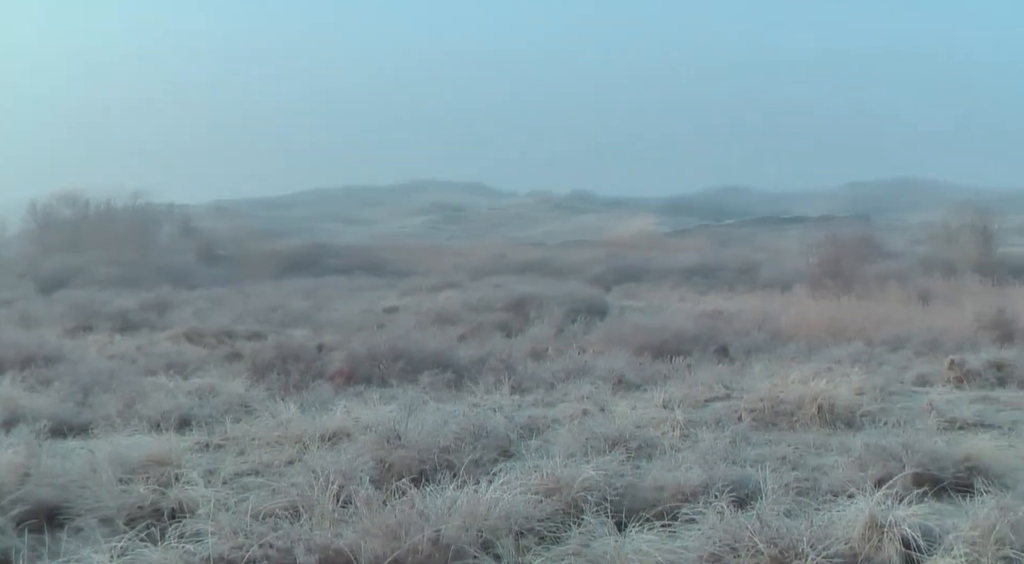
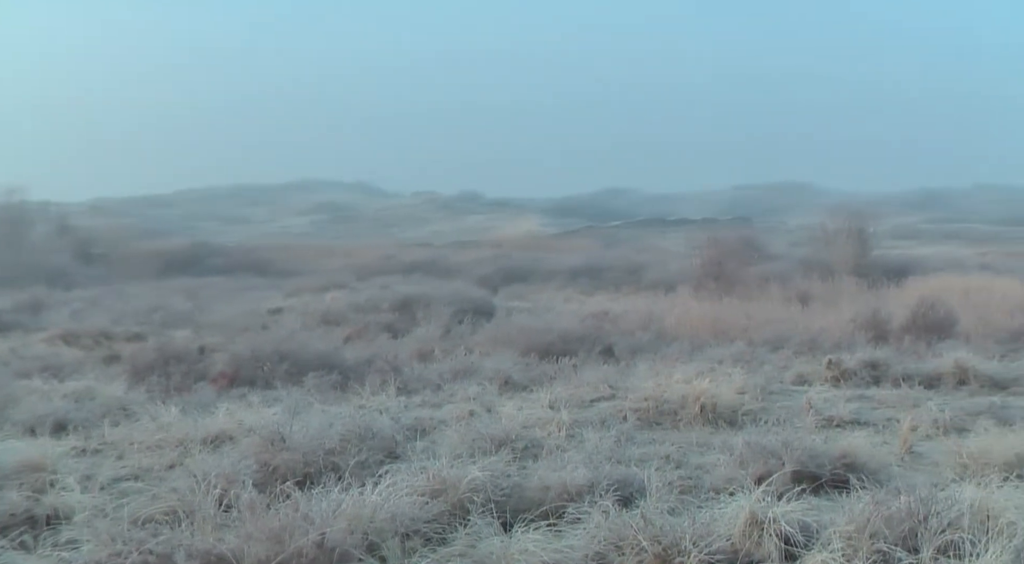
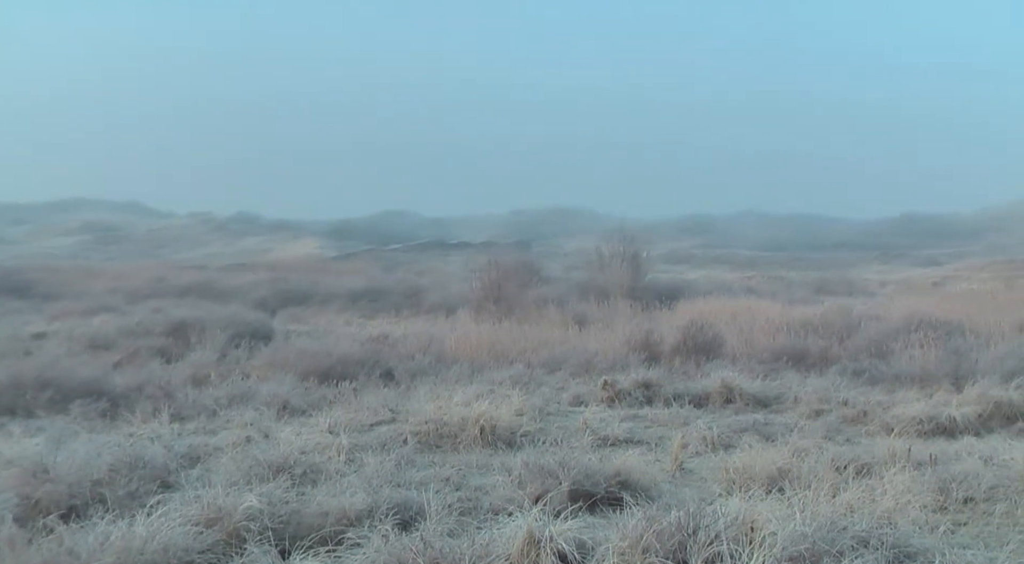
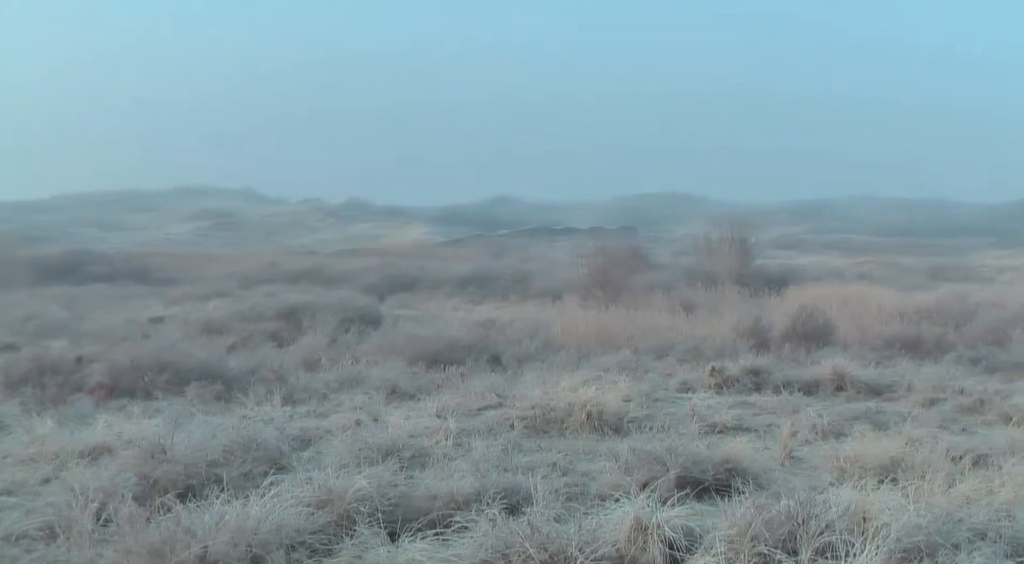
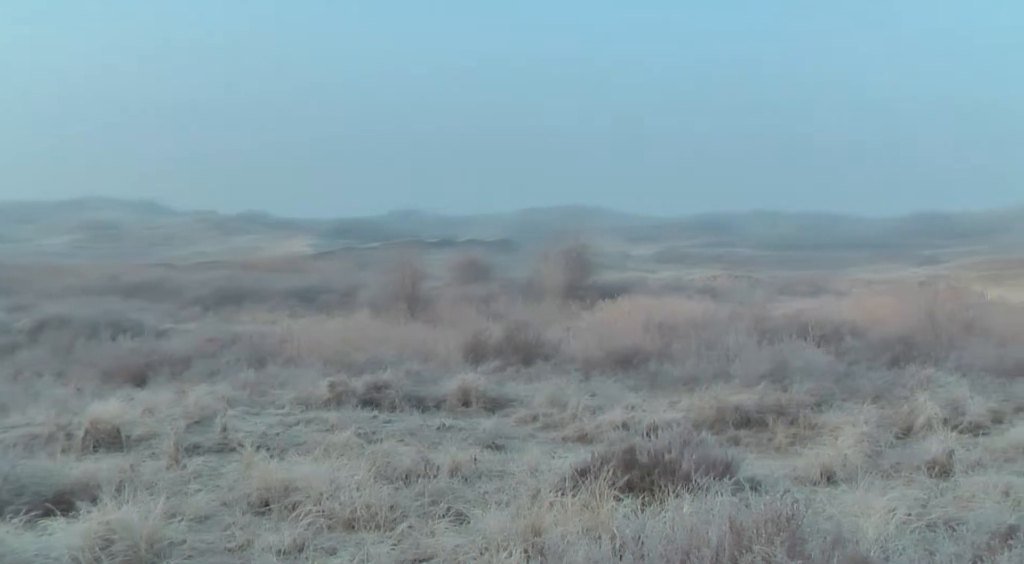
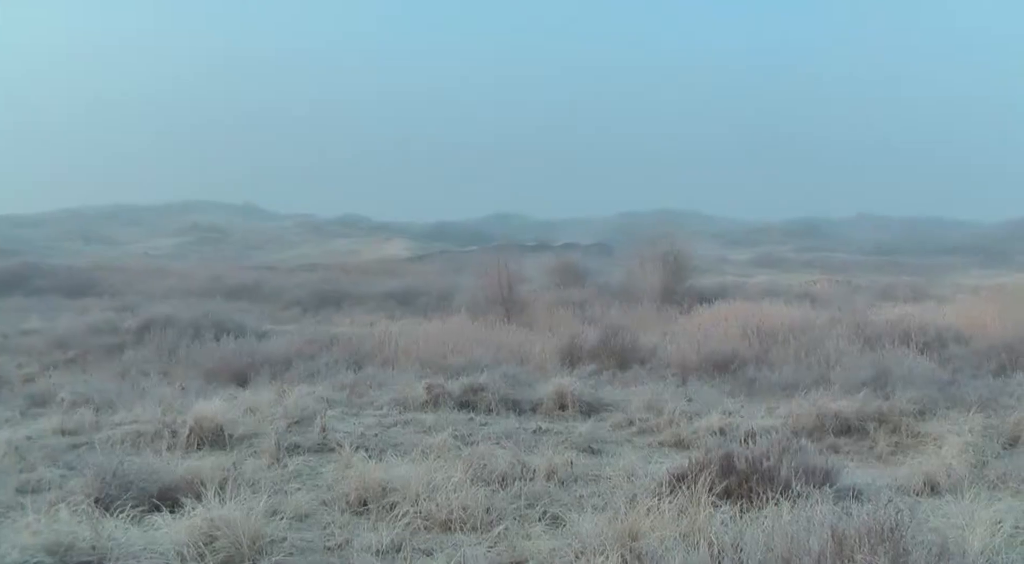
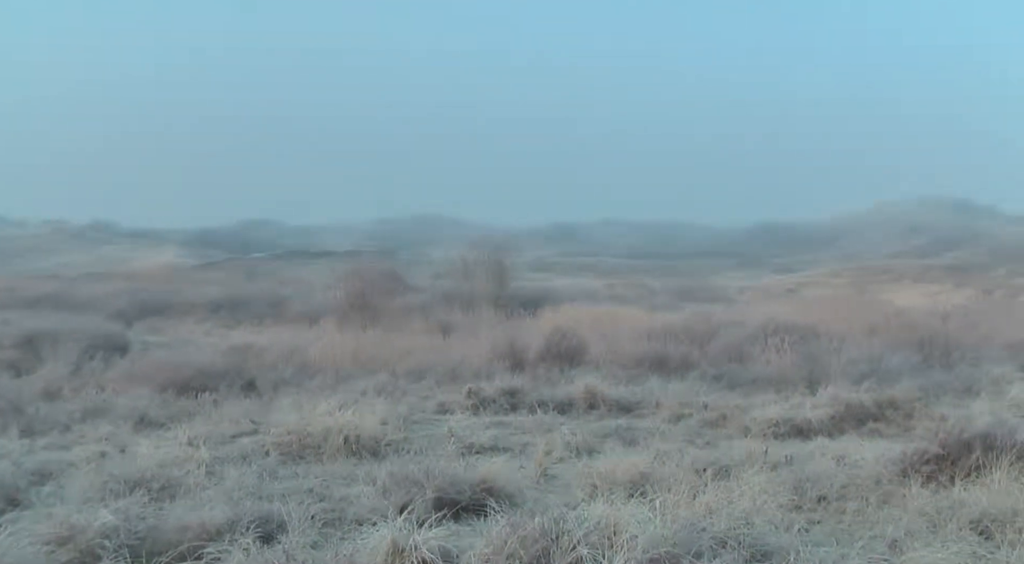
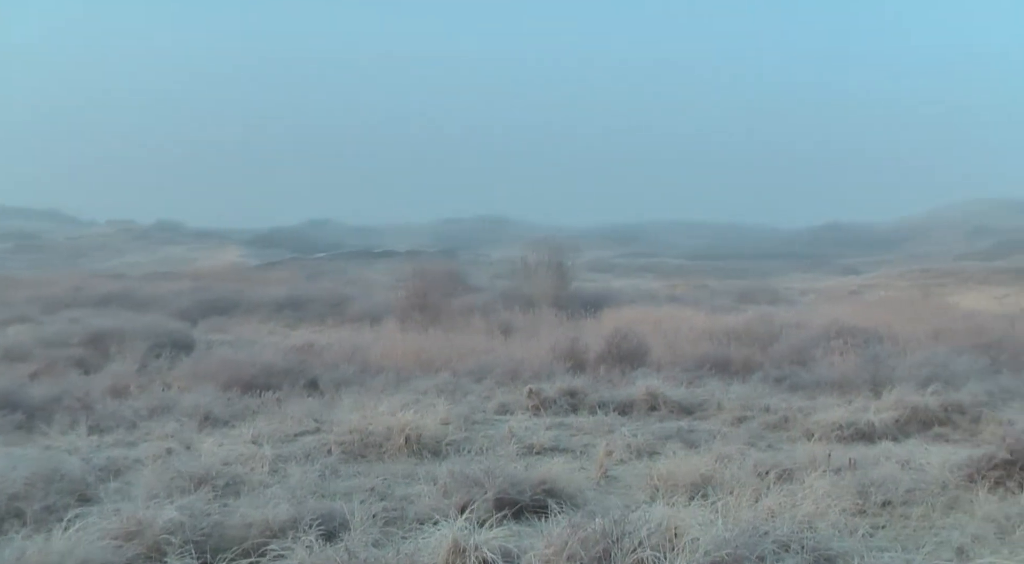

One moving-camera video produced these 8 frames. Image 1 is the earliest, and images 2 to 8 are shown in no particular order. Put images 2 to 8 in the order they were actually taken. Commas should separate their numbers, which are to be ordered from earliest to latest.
2, 4, 3, 8, 7, 6, 5
